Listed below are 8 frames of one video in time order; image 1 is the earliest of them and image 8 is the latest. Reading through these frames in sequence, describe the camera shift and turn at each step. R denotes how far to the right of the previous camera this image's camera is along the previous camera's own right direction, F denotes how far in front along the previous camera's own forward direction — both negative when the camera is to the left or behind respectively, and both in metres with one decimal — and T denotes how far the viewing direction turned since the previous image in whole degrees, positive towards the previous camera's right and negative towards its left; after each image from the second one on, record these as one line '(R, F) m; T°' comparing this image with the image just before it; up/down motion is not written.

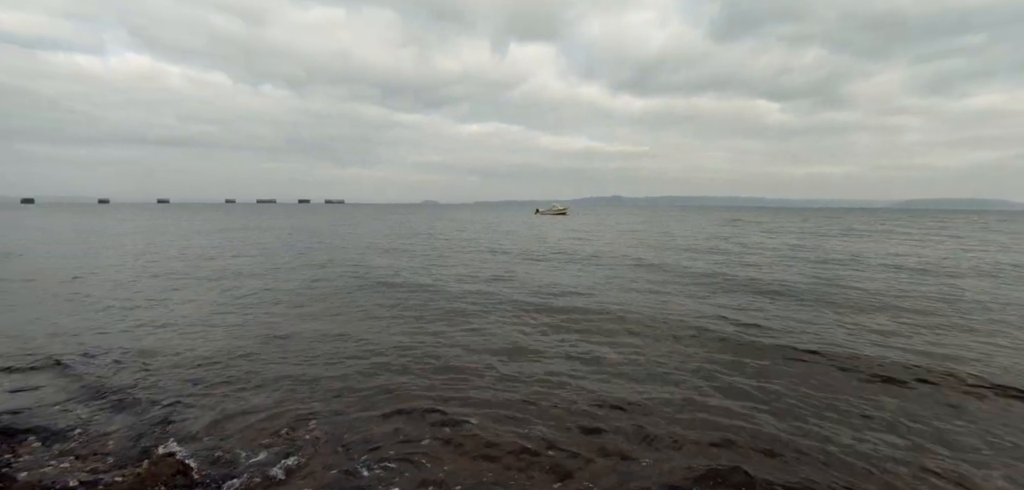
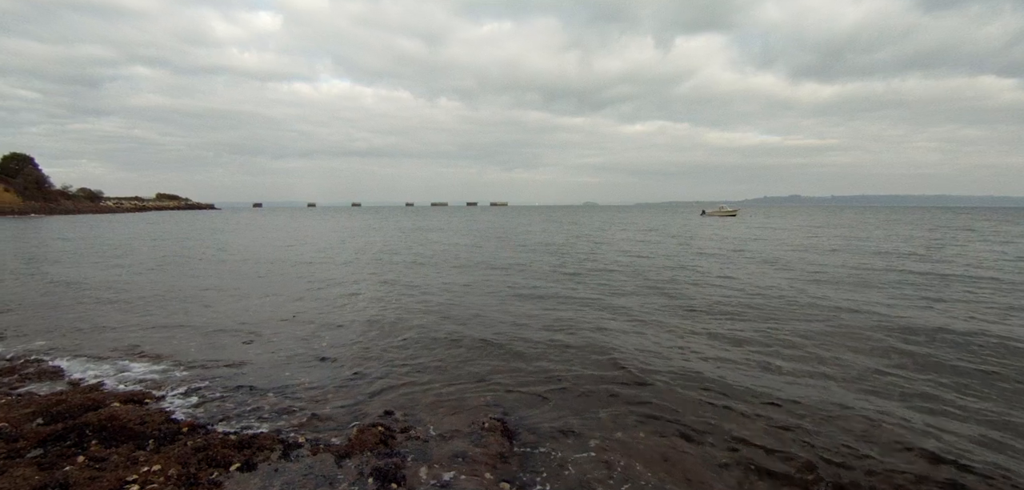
(-0.6, 0.0) m; -16°
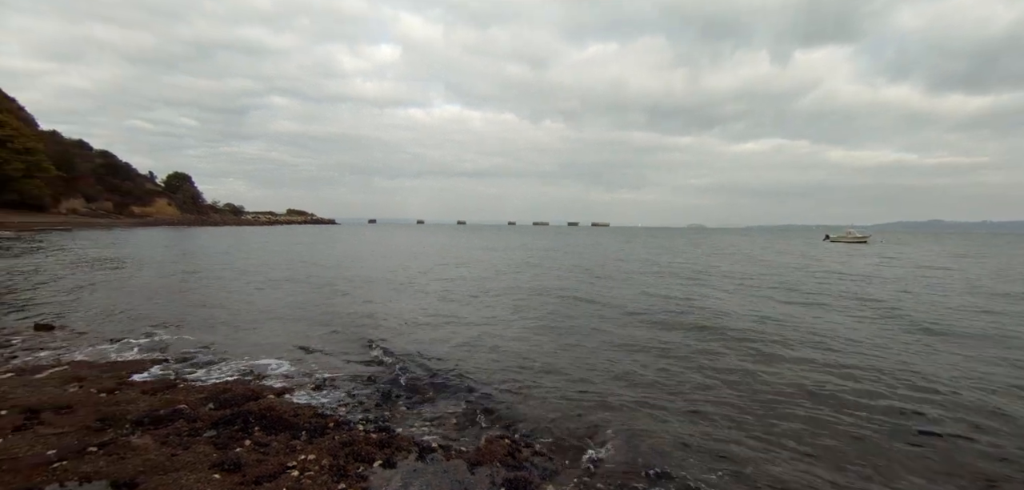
(-1.0, 0.0) m; -9°
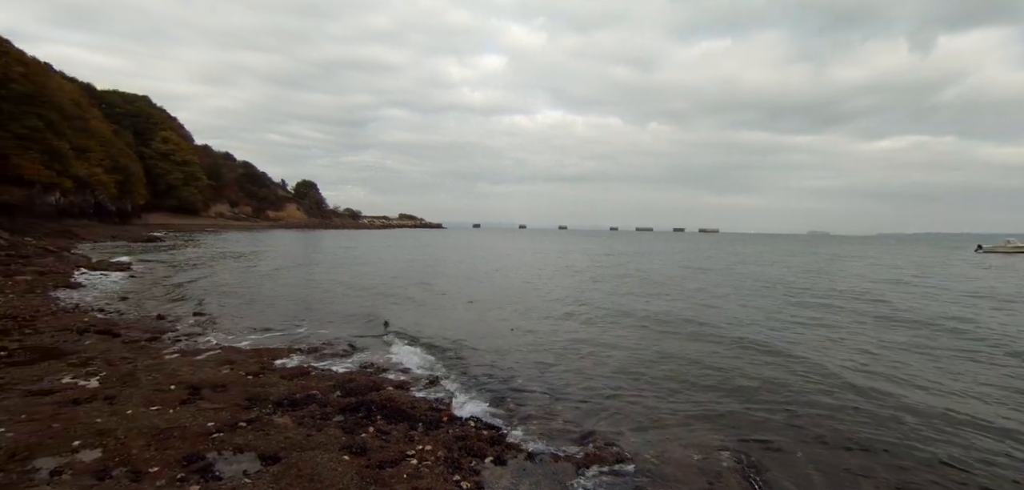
(-0.3, 0.0) m; -10°
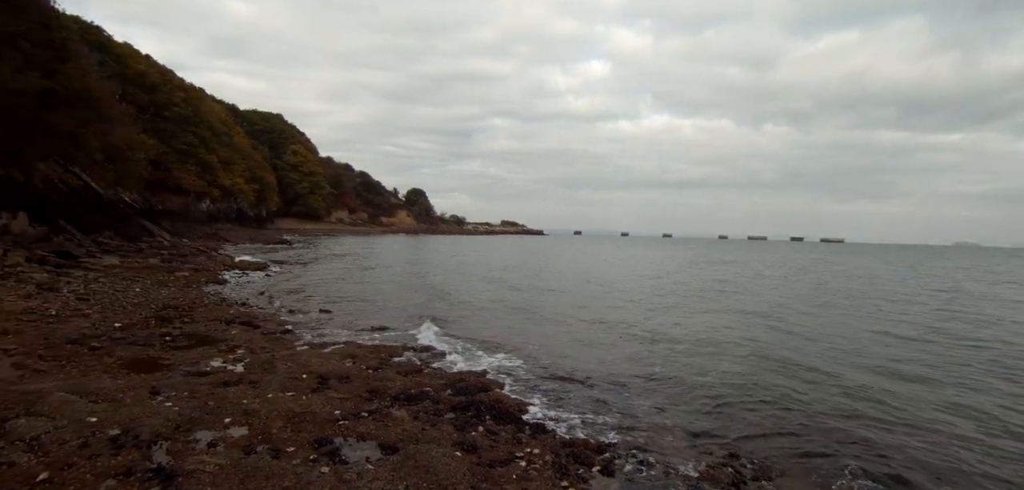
(-0.3, 0.0) m; -10°
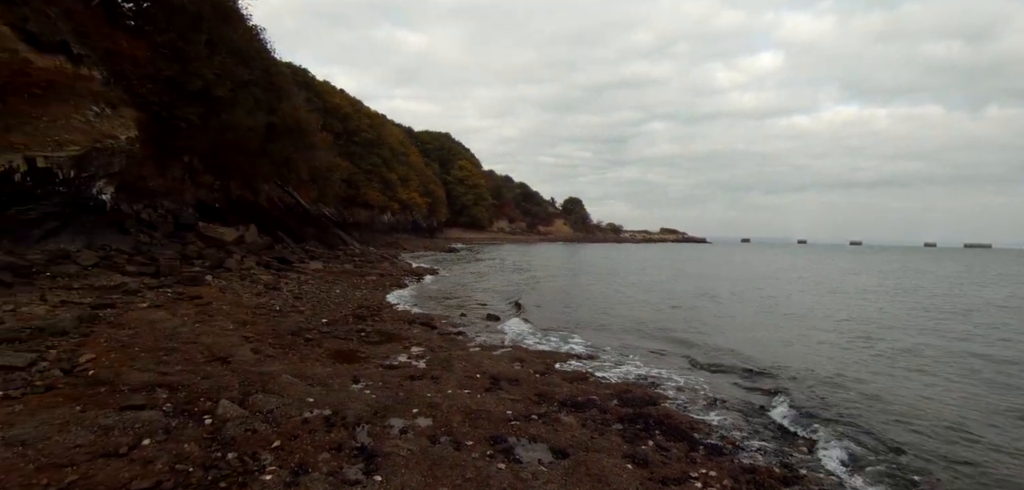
(-0.3, -0.1) m; -16°
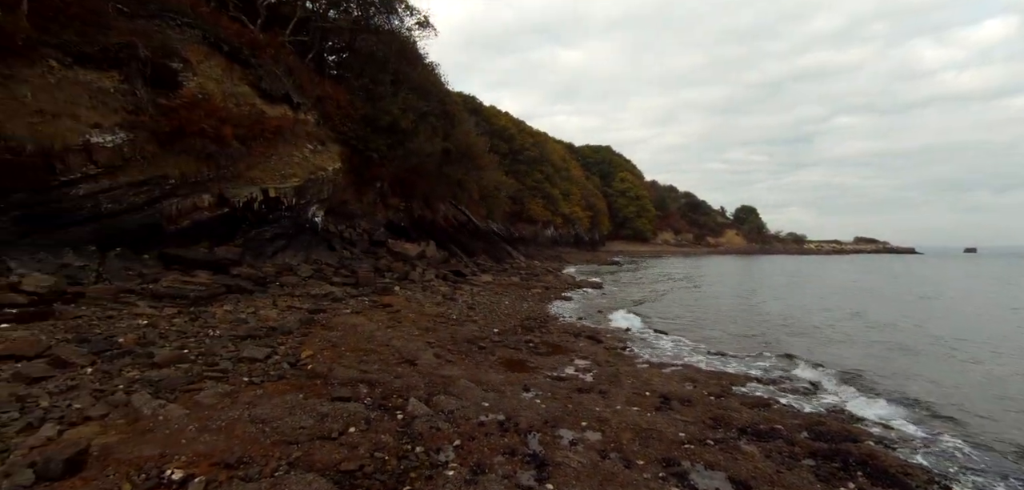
(-0.1, -0.2) m; -18°
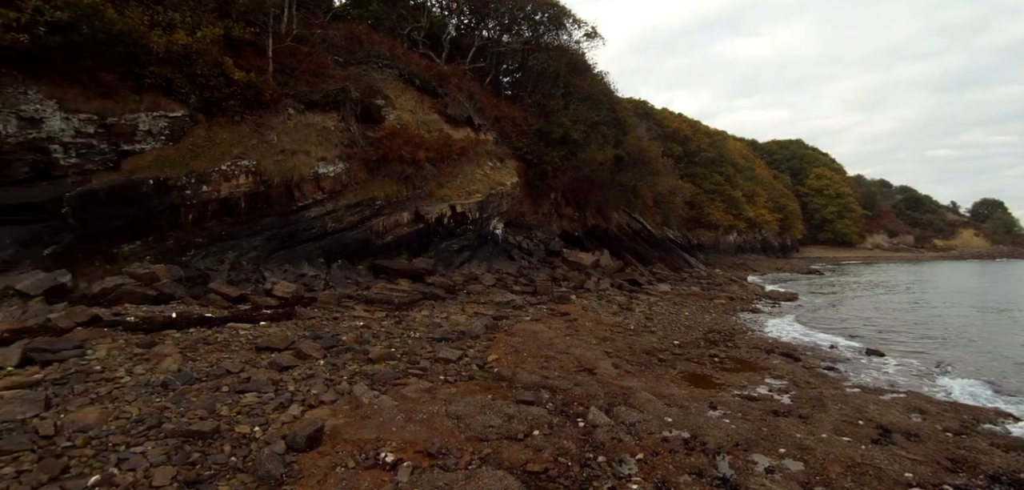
(0.0, -0.3) m; -19°
